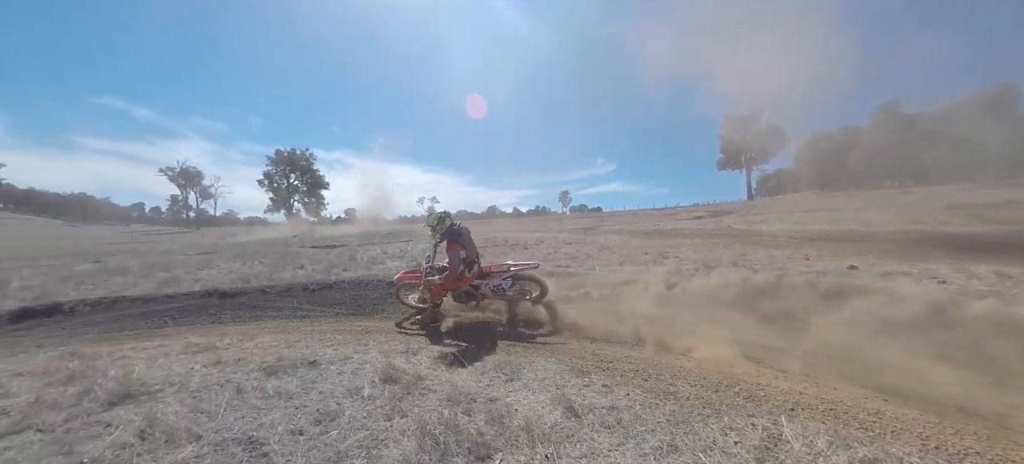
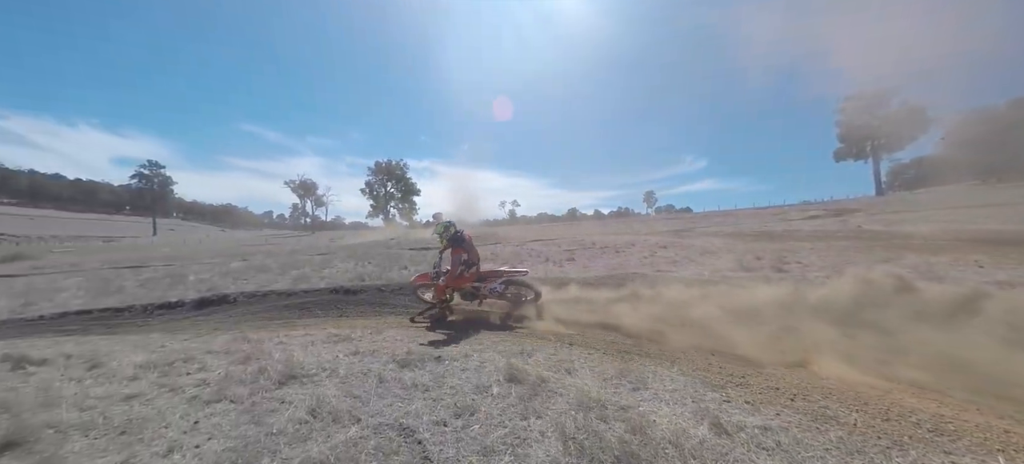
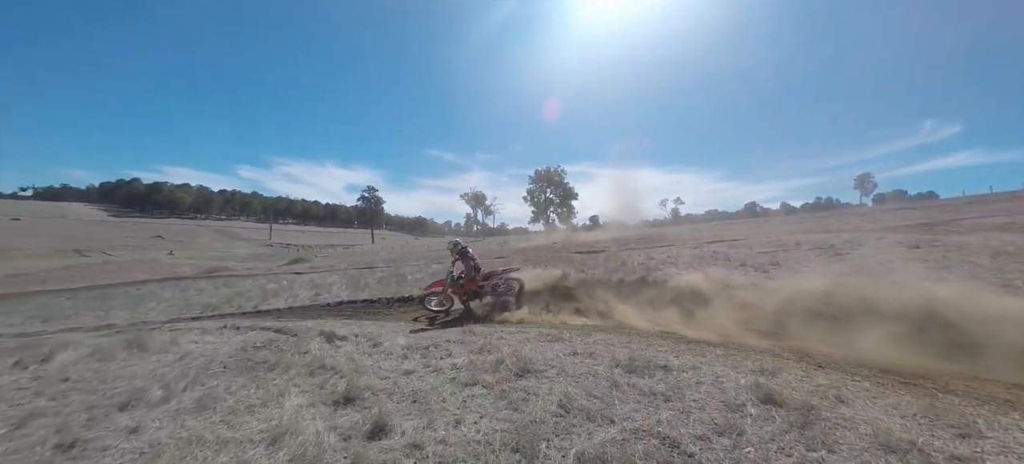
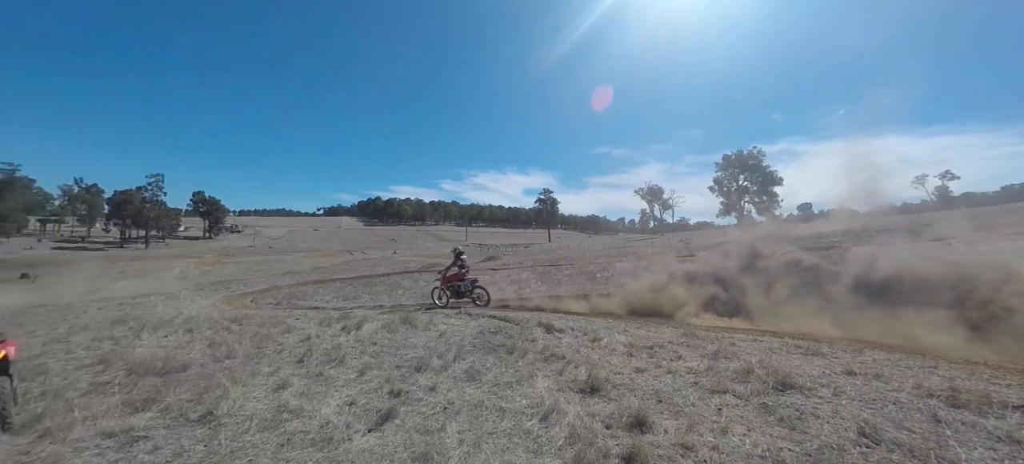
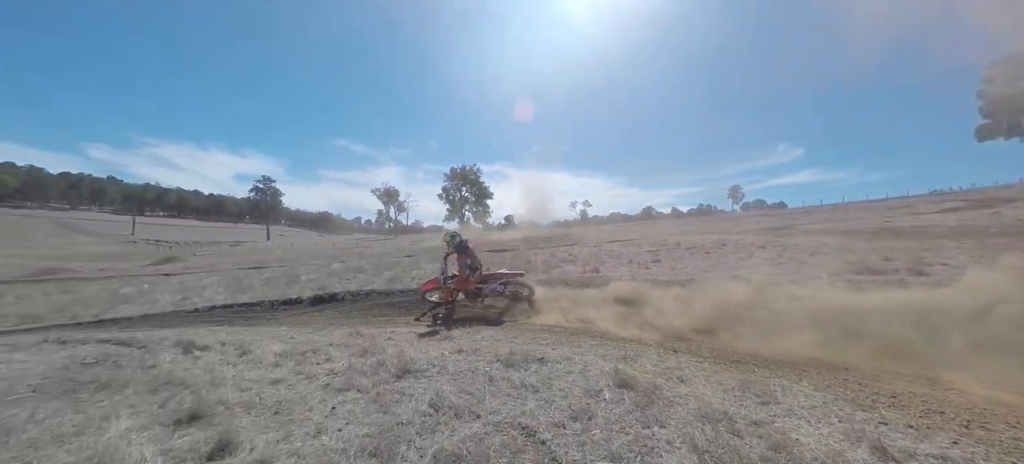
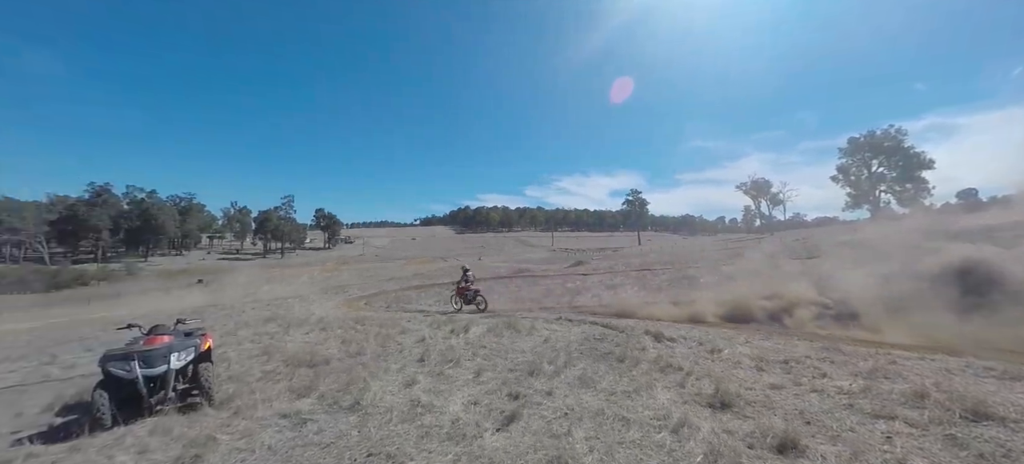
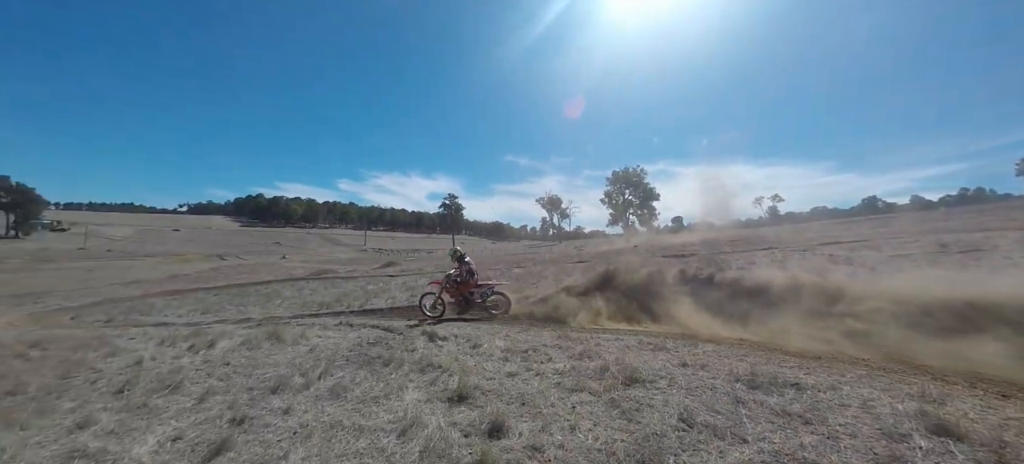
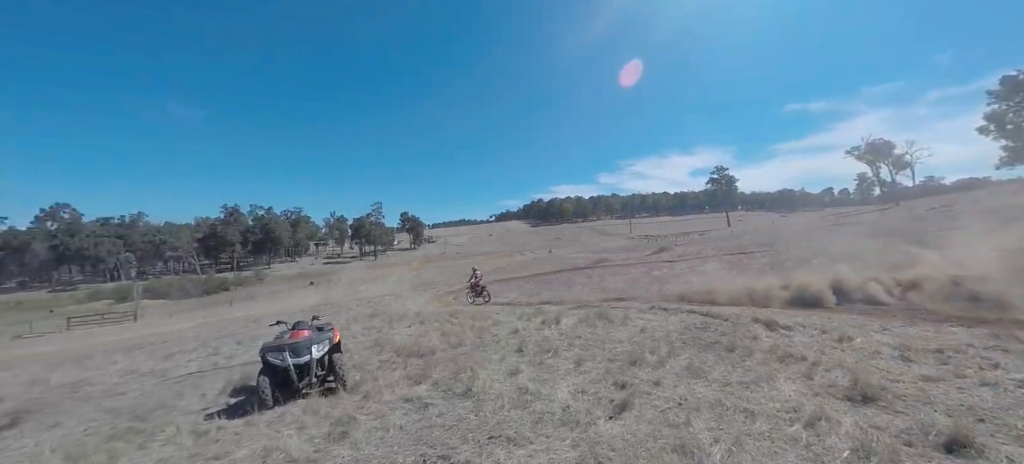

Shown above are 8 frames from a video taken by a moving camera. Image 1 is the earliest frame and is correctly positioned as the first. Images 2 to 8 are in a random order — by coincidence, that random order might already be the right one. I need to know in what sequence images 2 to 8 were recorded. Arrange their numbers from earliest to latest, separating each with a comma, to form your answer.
2, 5, 3, 7, 4, 6, 8
